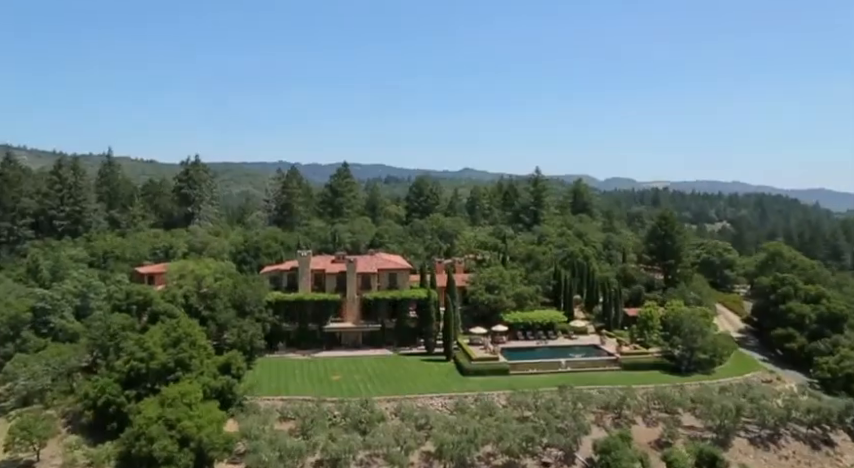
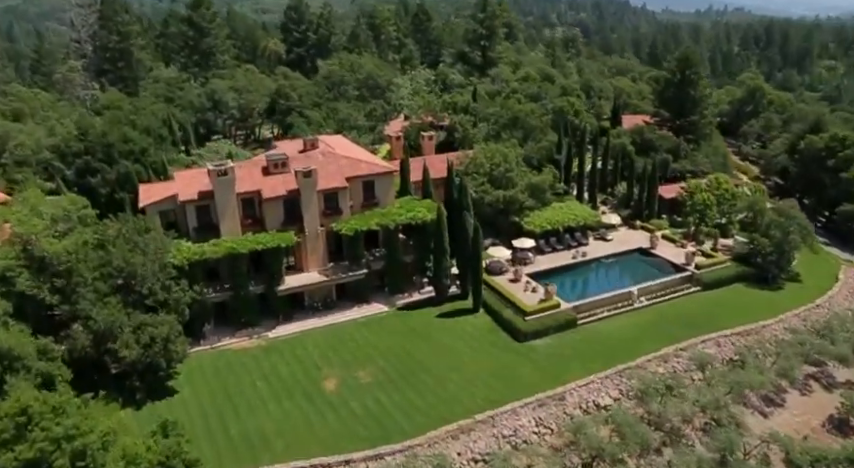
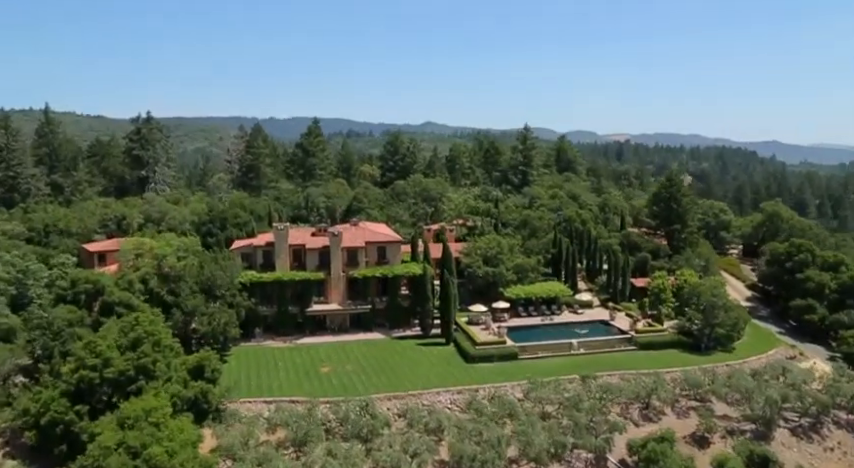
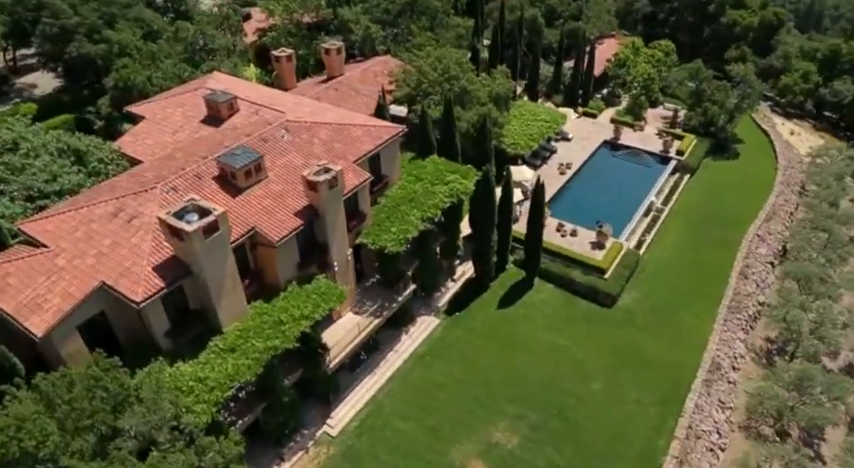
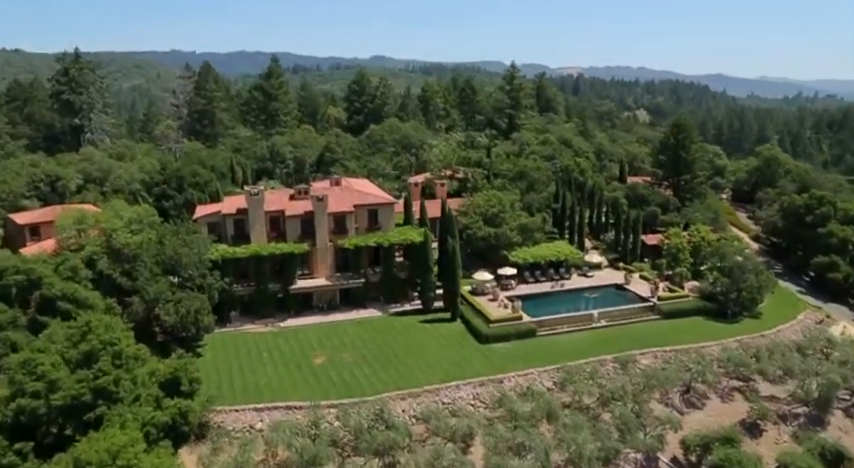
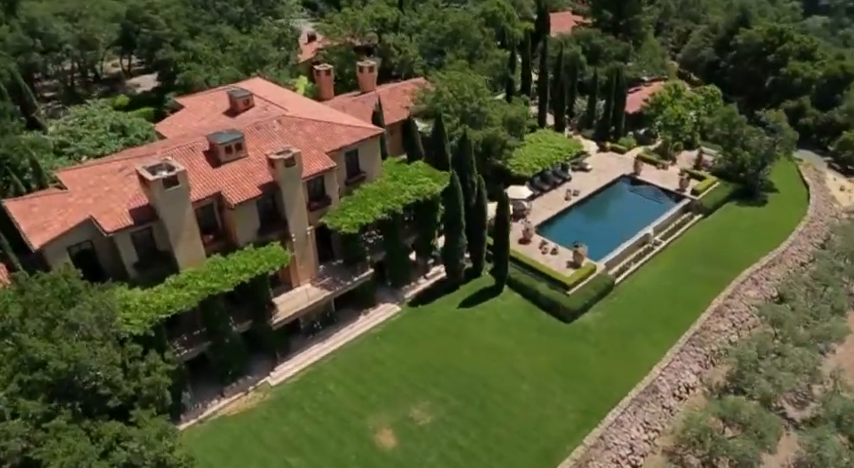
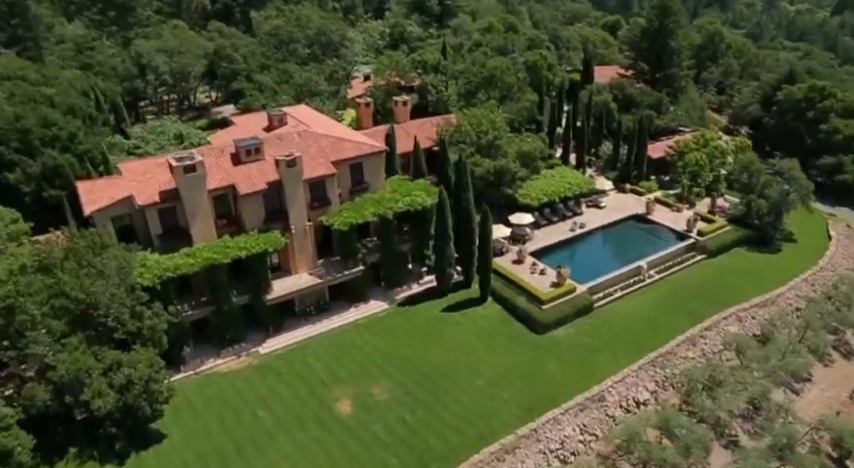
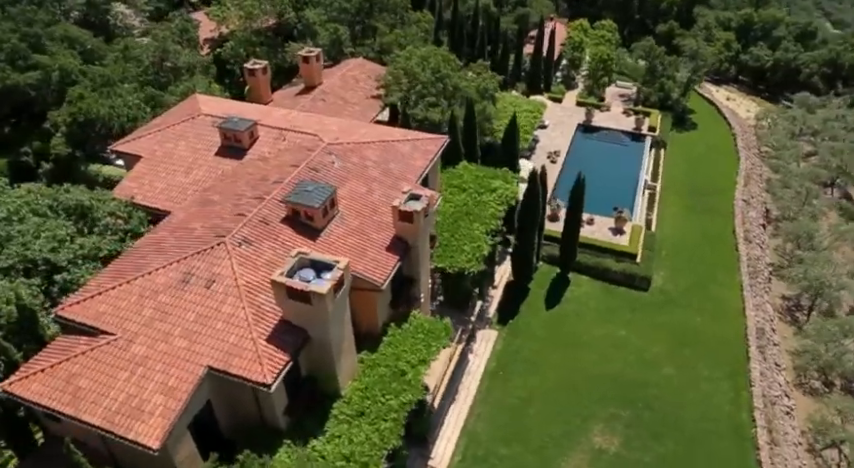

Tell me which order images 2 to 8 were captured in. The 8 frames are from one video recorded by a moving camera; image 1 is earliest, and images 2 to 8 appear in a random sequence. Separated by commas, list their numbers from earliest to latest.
3, 5, 2, 7, 6, 4, 8
